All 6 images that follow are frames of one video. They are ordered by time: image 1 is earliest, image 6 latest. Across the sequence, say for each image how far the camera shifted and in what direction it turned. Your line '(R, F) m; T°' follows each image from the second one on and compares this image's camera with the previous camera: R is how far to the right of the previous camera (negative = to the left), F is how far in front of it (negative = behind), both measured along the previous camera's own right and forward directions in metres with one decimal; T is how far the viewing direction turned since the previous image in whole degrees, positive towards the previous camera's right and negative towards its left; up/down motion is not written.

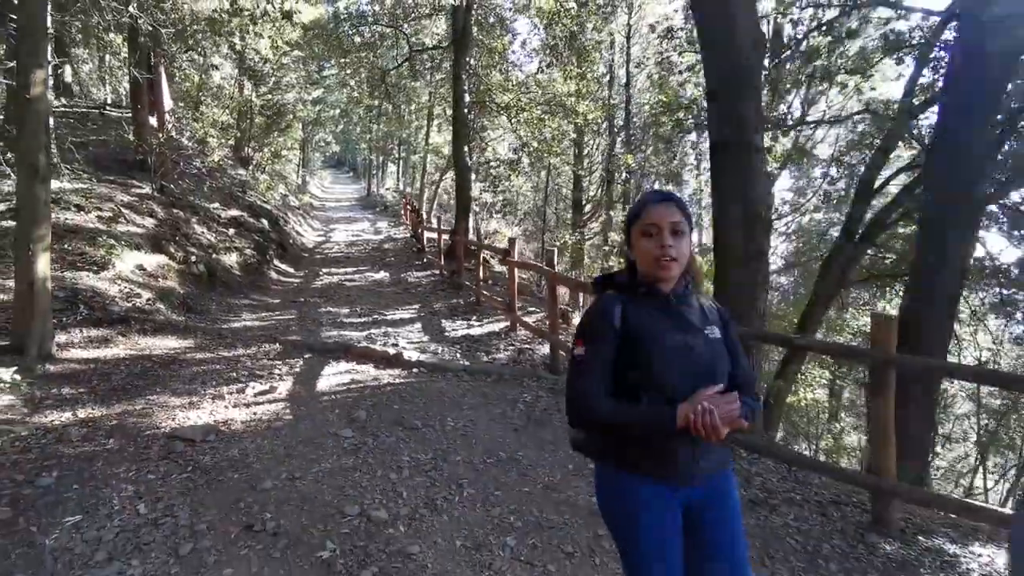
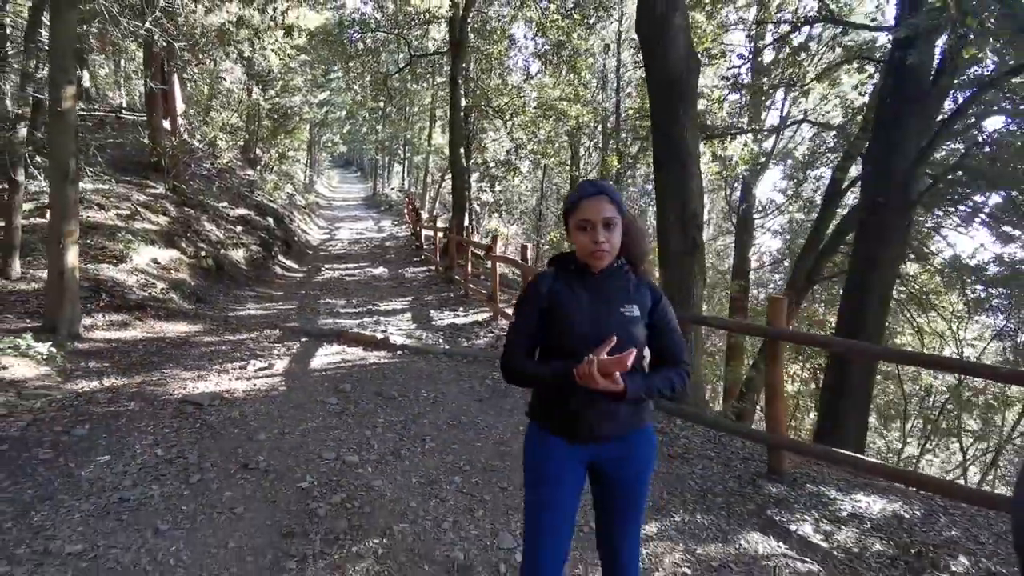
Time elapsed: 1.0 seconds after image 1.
(+0.4, -0.7) m; -1°
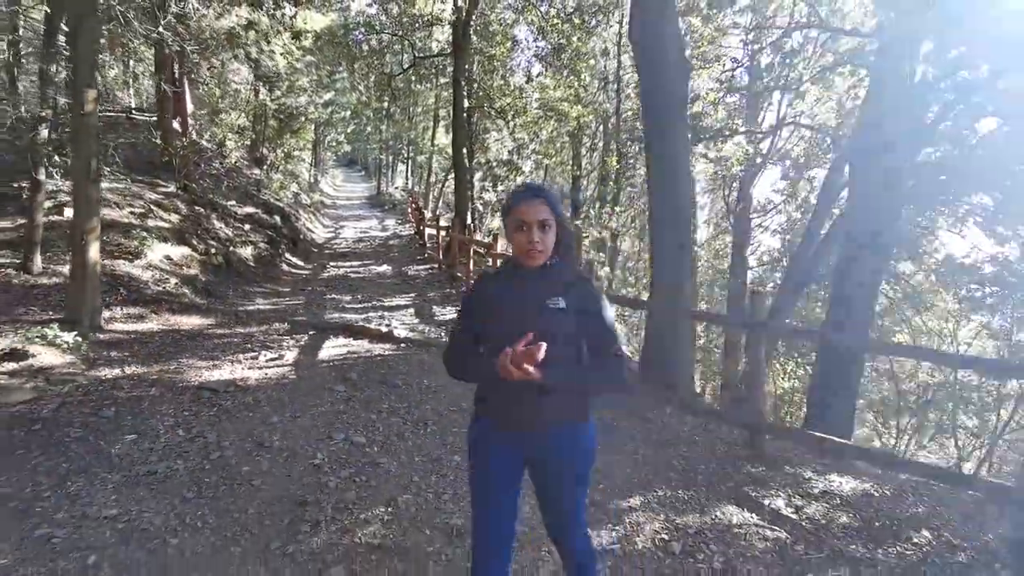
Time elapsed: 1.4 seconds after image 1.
(+0.1, -0.3) m; 0°
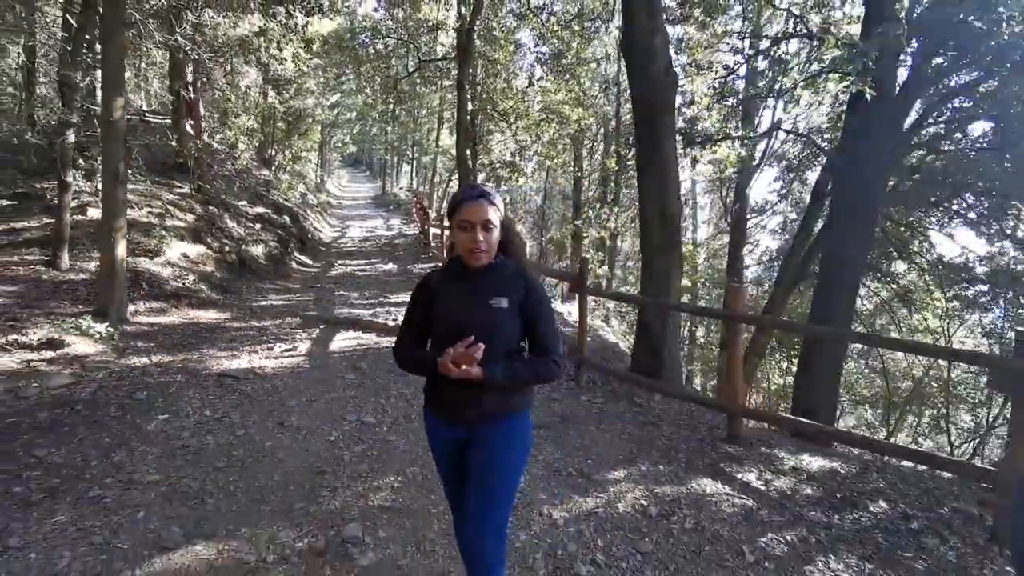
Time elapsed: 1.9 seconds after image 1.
(+0.1, -0.4) m; 0°
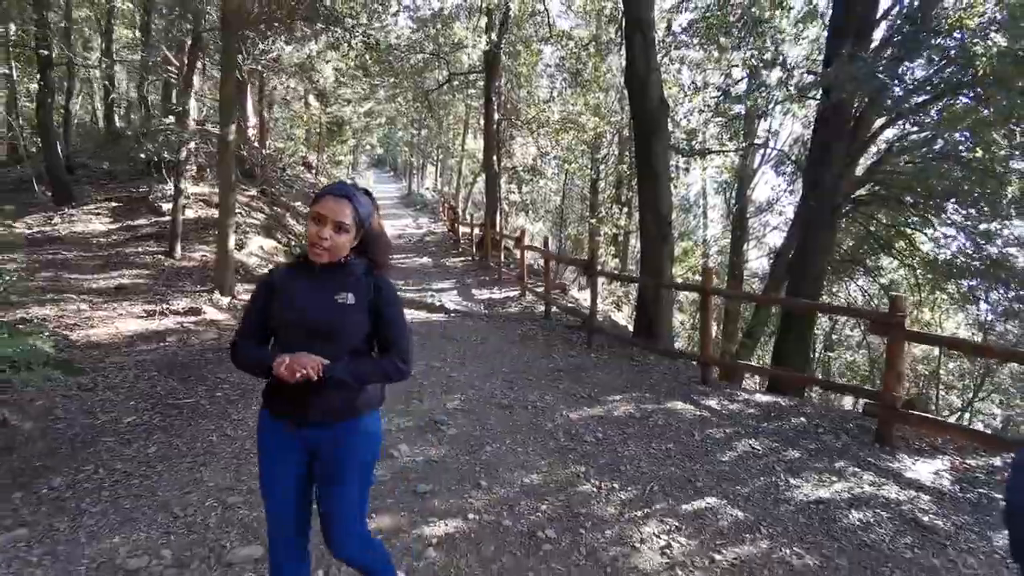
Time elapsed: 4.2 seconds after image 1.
(-0.1, -1.8) m; -2°
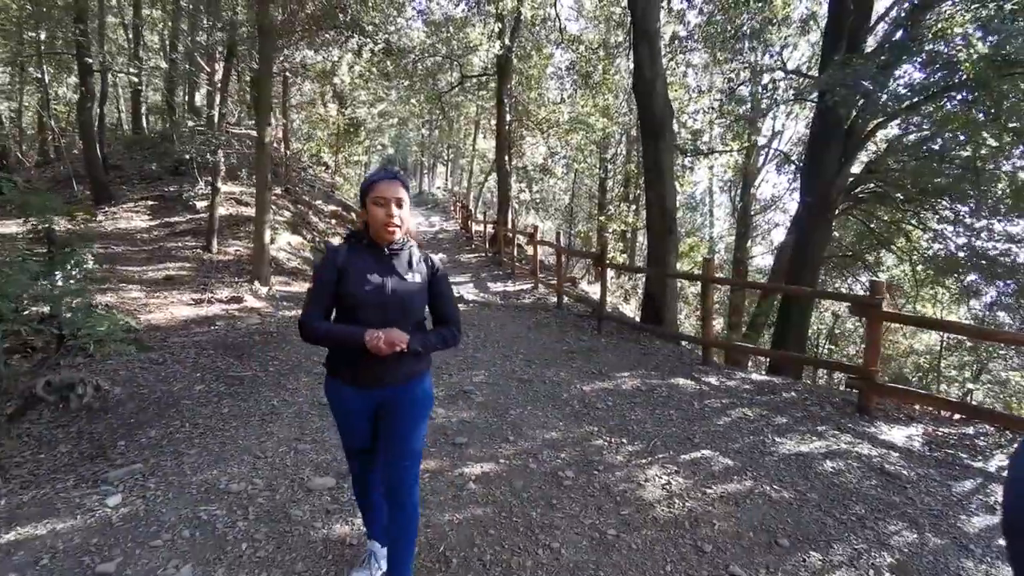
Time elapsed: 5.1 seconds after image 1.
(-0.1, -0.7) m; -1°
